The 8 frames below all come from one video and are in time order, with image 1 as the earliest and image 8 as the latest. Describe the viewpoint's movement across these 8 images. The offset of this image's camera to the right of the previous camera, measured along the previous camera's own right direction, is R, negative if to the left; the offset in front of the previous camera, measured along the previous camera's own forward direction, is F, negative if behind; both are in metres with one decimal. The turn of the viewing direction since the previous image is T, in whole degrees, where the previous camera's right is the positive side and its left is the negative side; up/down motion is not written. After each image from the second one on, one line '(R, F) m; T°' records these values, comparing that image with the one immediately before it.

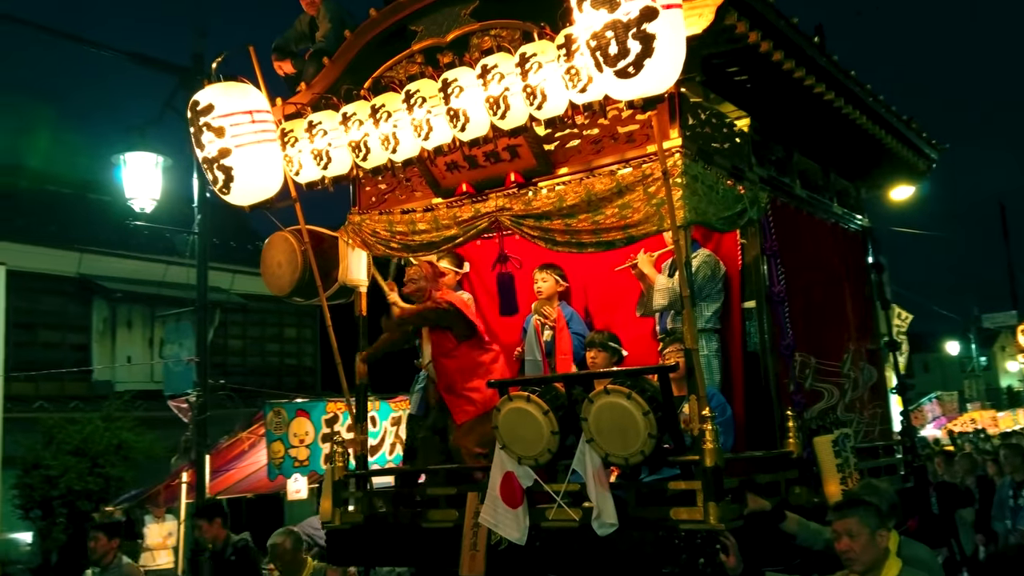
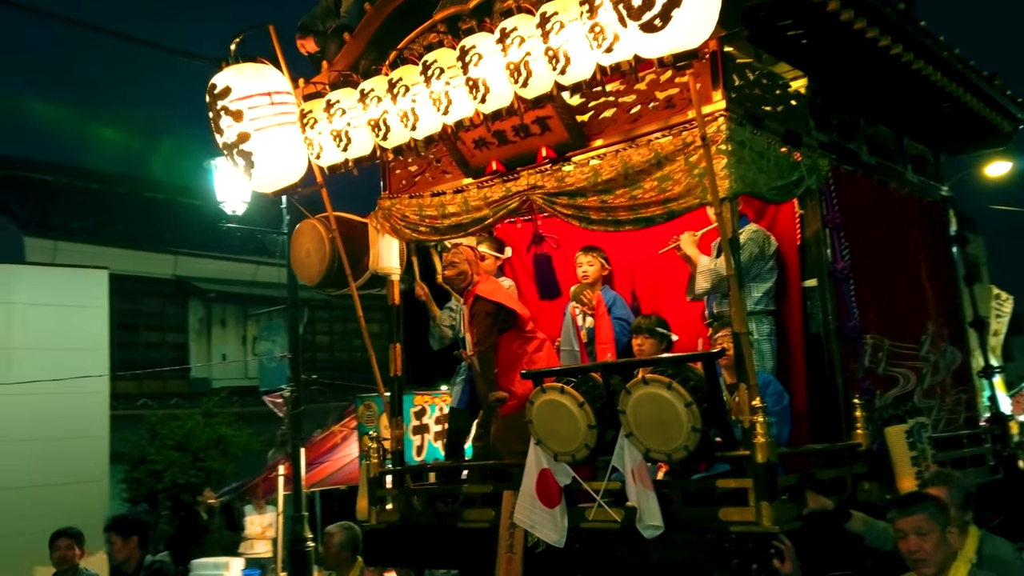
(+0.3, +0.4) m; -5°
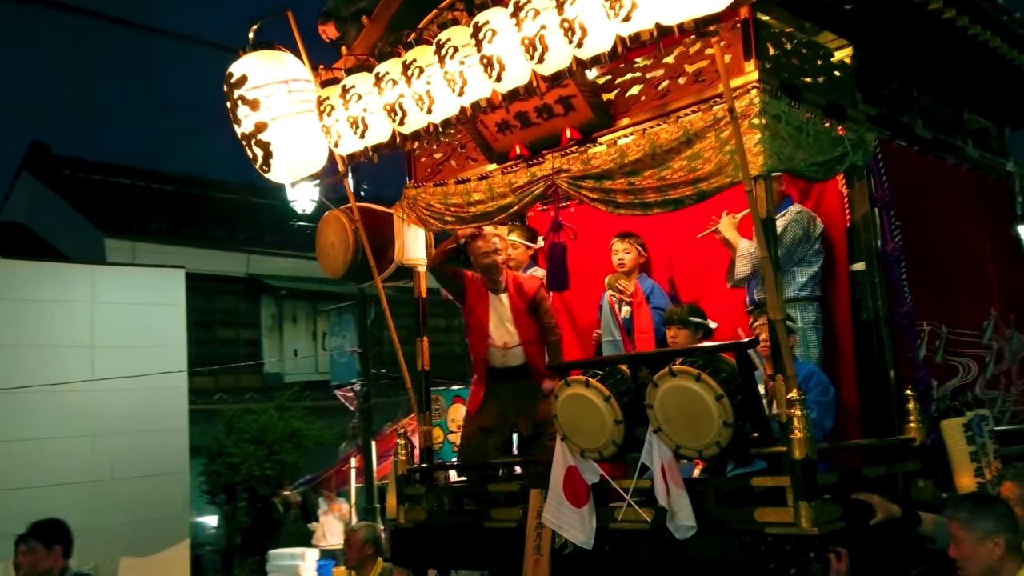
(+0.2, +0.3) m; -4°
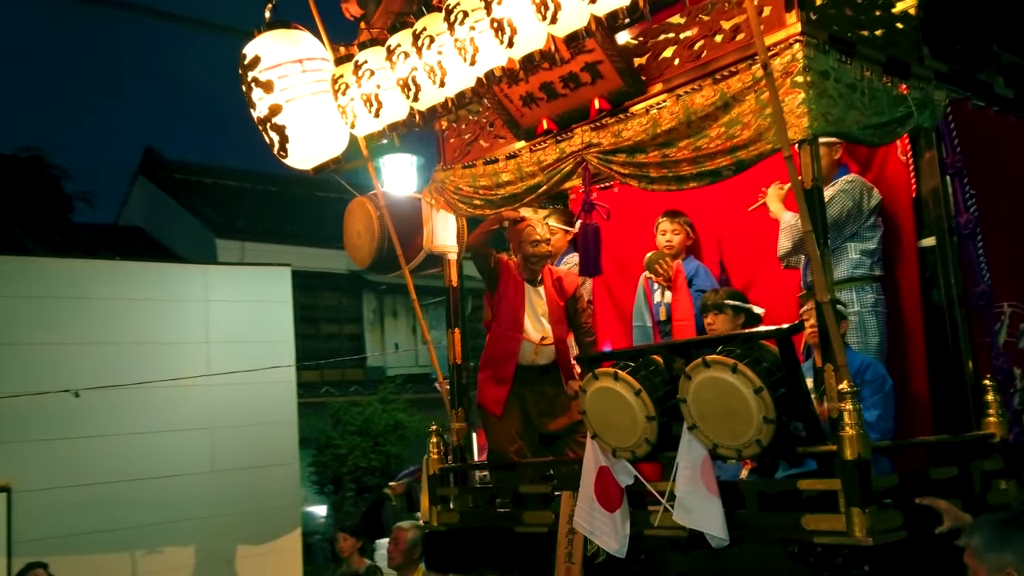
(+0.3, +0.4) m; -5°
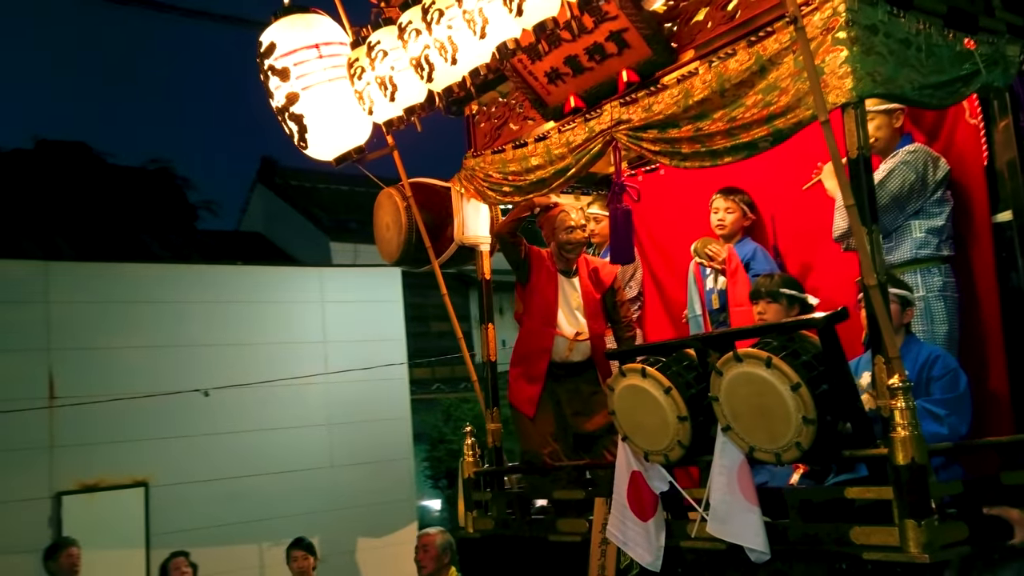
(+0.3, +0.4) m; -5°
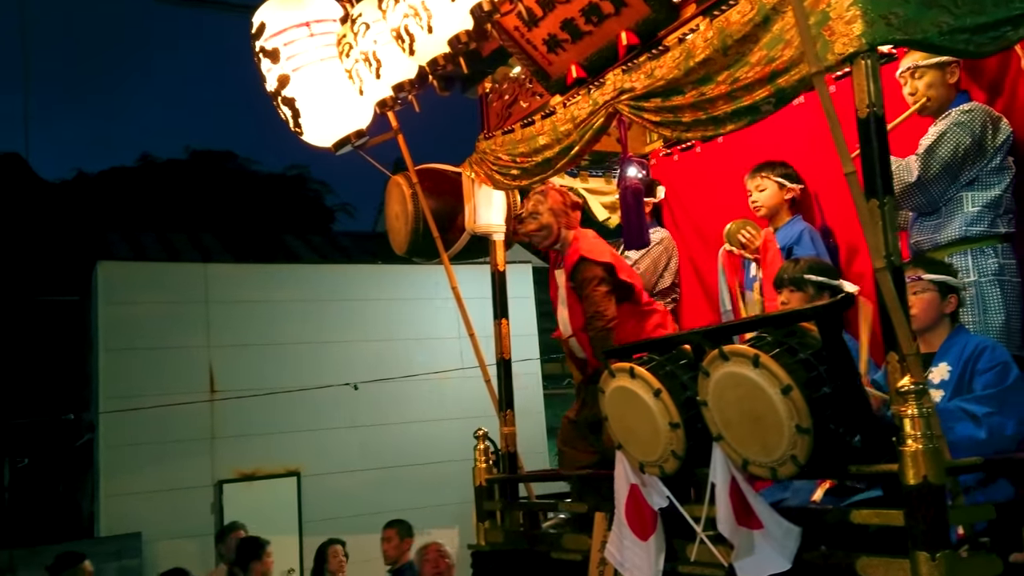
(+0.5, +0.5) m; -7°
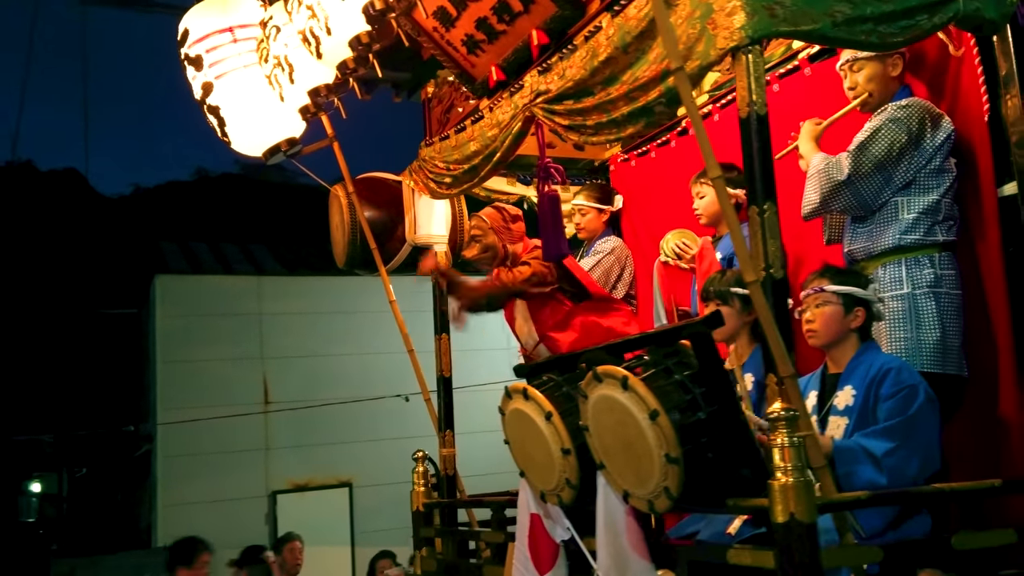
(+0.6, +0.2) m; -3°
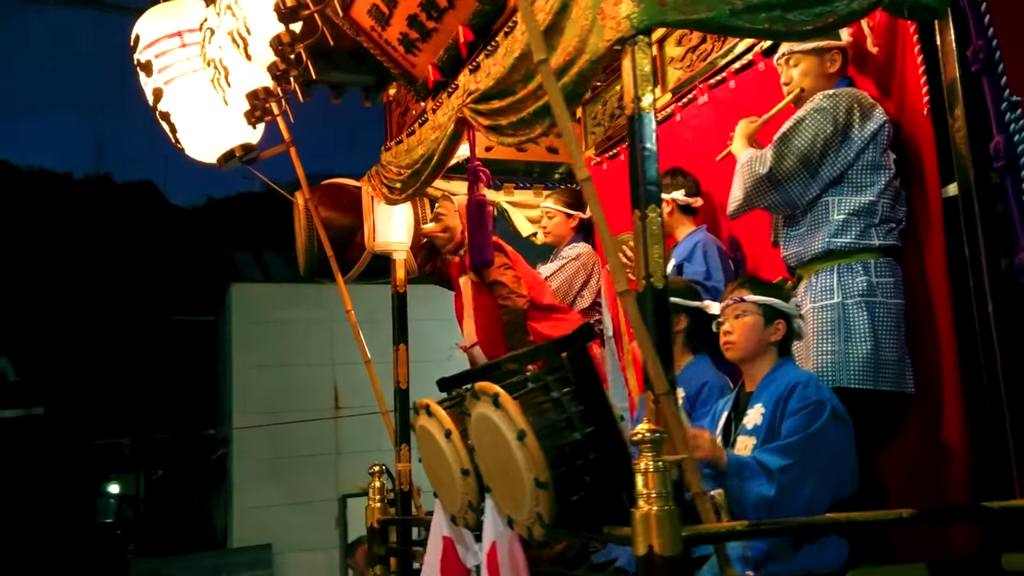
(+0.5, +0.2) m; -4°
